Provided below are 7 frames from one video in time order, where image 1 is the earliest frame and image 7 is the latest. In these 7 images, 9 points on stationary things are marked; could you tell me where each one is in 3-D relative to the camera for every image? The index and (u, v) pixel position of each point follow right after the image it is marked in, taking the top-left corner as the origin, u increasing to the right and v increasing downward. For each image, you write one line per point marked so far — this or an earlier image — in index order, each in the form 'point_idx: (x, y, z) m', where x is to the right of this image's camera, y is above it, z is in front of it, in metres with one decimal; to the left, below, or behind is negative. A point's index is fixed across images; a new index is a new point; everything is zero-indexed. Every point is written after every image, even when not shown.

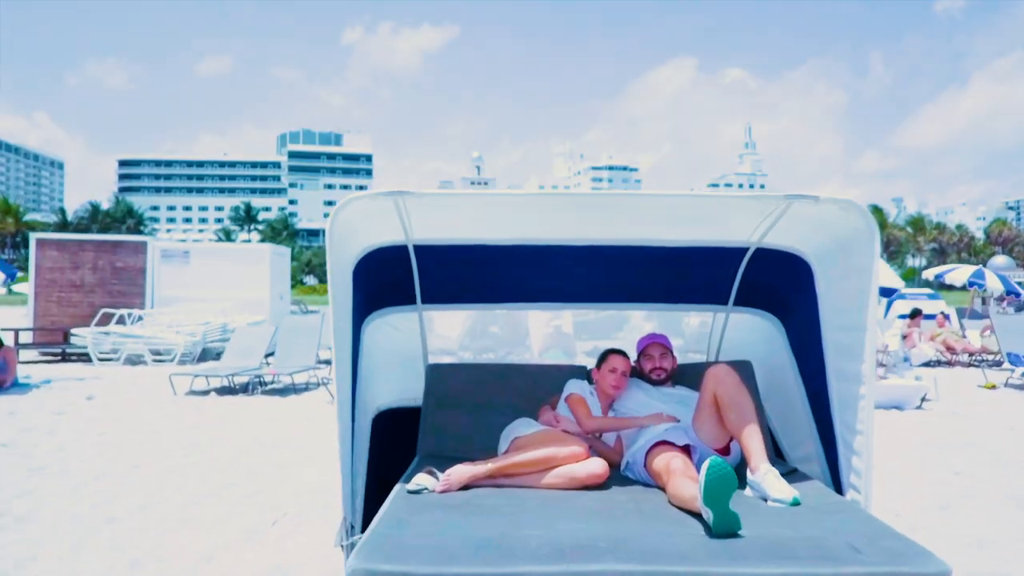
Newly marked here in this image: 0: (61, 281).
0: (-7.2, +0.1, +13.1) m
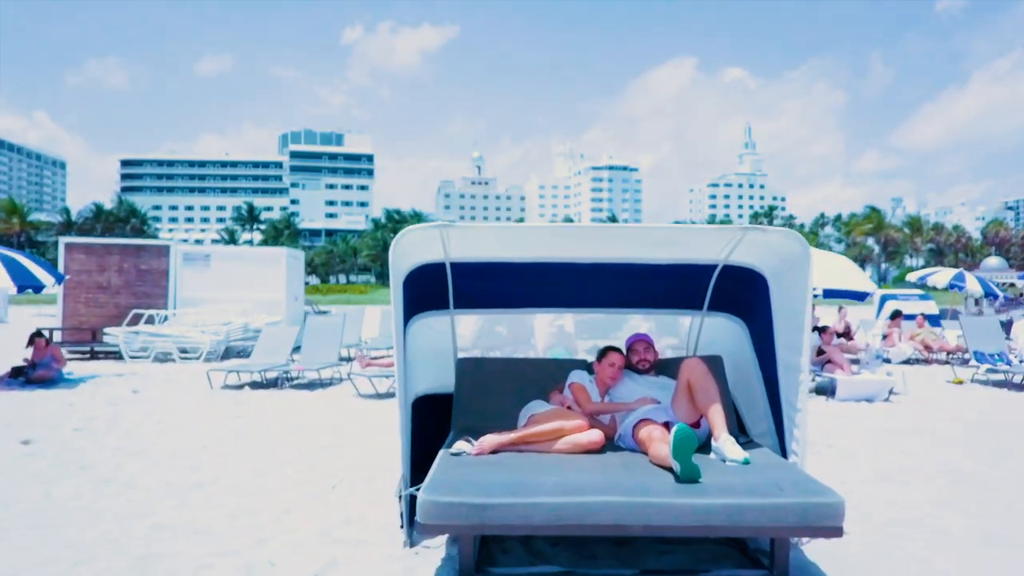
0: (-7.1, +0.1, +13.8) m
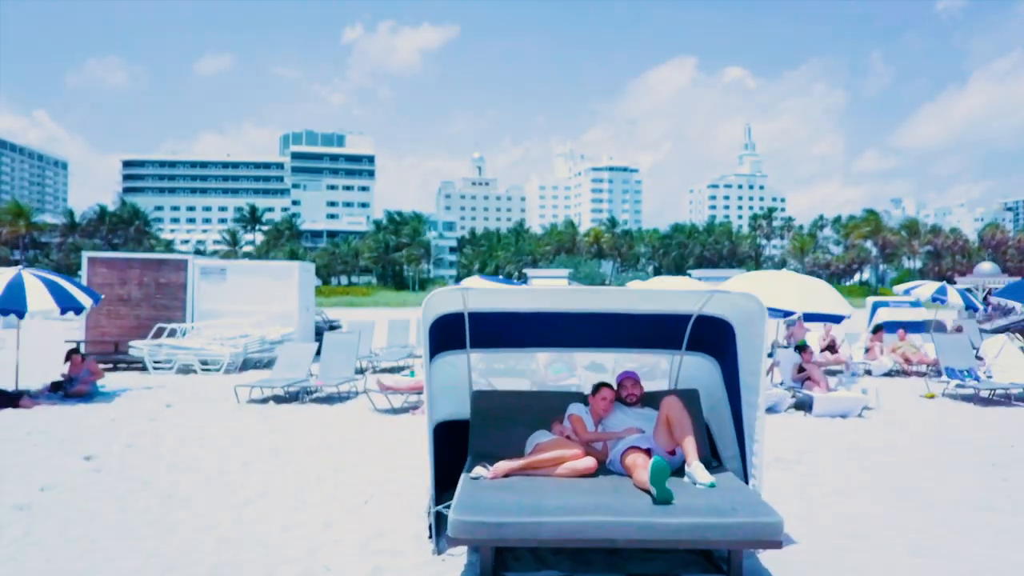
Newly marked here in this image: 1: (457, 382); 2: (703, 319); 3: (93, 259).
0: (-7.1, -0.1, +14.4) m
1: (-0.3, -0.5, +4.4) m
2: (+1.0, -0.2, +4.3) m
3: (-7.4, +0.5, +14.4) m
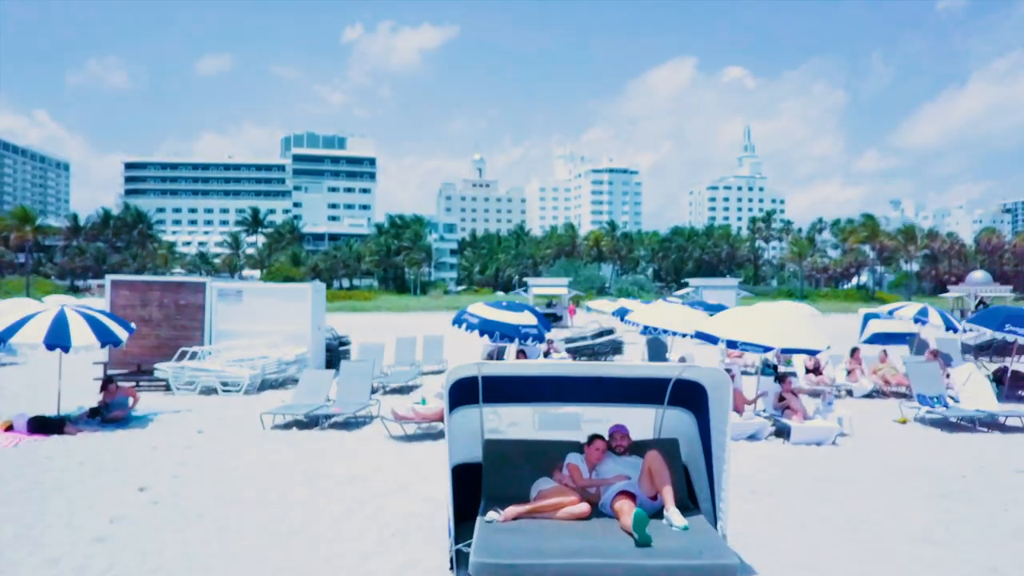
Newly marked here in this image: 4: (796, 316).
0: (-7.0, -0.5, +15.2) m
1: (-0.2, -0.9, +5.1) m
2: (+1.0, -0.6, +5.1) m
3: (-7.4, +0.1, +15.1) m
4: (+3.4, -0.4, +9.8) m
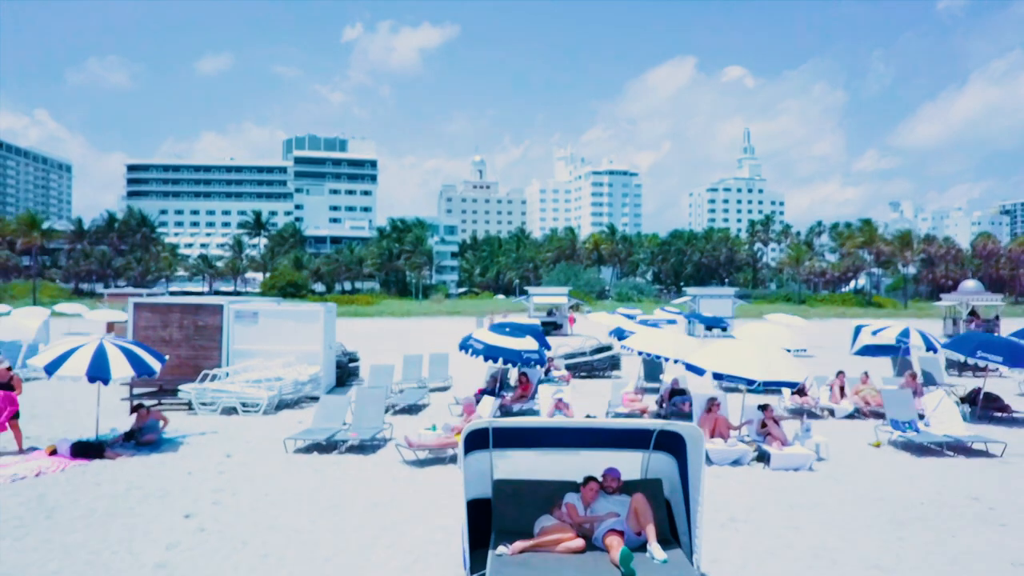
0: (-7.0, -0.9, +16.0) m
1: (-0.2, -1.3, +5.9) m
2: (+1.1, -1.0, +5.9) m
3: (-7.3, -0.3, +15.9) m
4: (+3.4, -0.8, +10.6) m
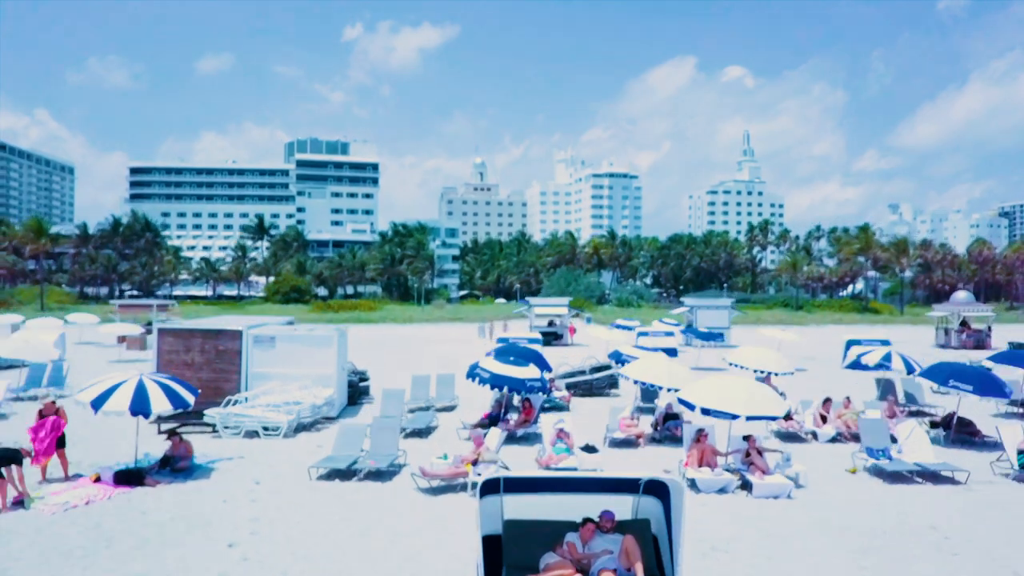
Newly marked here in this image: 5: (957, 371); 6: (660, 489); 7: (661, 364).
0: (-6.9, -1.5, +16.9) m
1: (-0.1, -1.9, +6.9) m
2: (+1.2, -1.6, +6.8) m
3: (-7.2, -0.9, +16.9) m
4: (+3.5, -1.4, +11.6) m
5: (+7.6, -1.4, +14.0) m
6: (+1.2, -1.6, +6.8) m
7: (+2.6, -1.3, +14.5) m
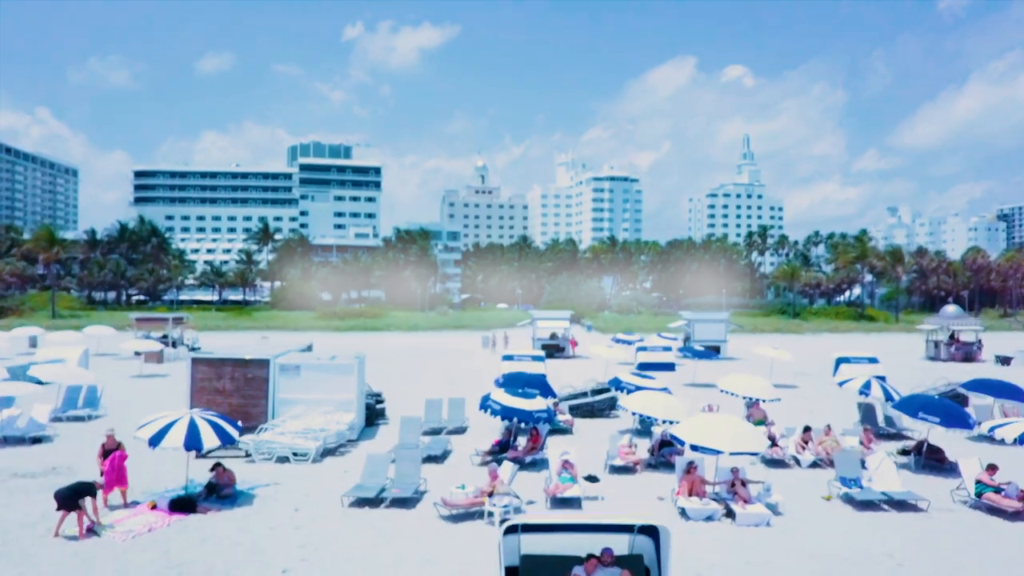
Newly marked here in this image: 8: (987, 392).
0: (-6.8, -2.2, +18.3) m
1: (0.0, -2.6, +8.2) m
2: (+1.3, -2.3, +8.2) m
3: (-7.1, -1.6, +18.2) m
4: (+3.7, -2.1, +12.9) m
5: (+7.8, -2.2, +15.4) m
6: (+1.4, -2.4, +8.1) m
7: (+2.8, -2.1, +15.8) m
8: (+10.5, -2.3, +18.0) m
